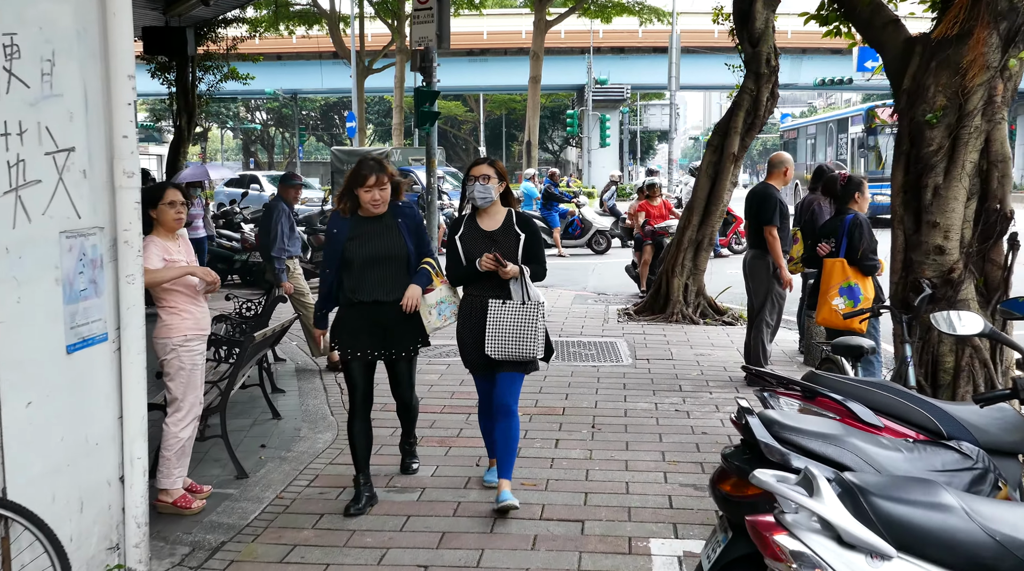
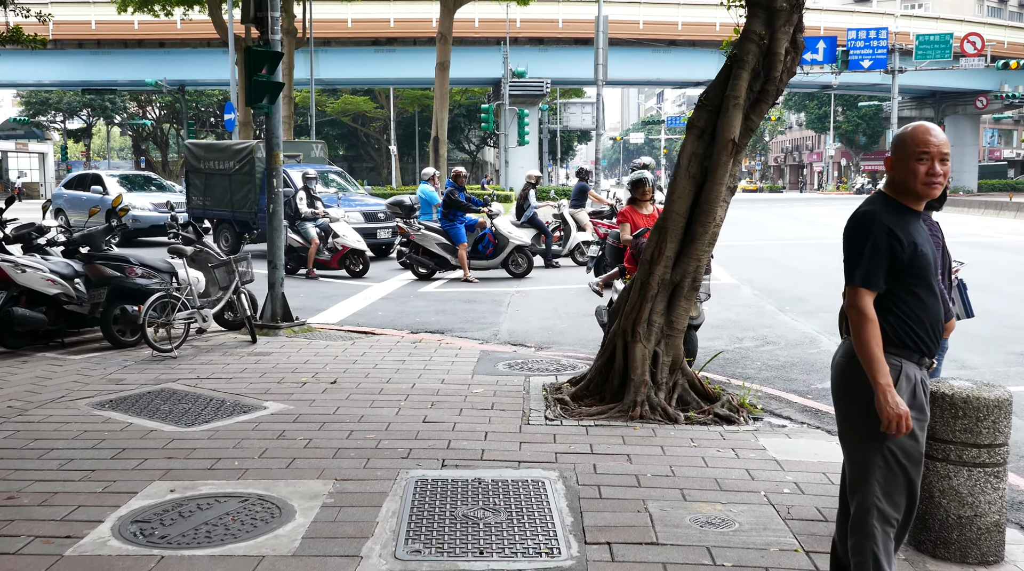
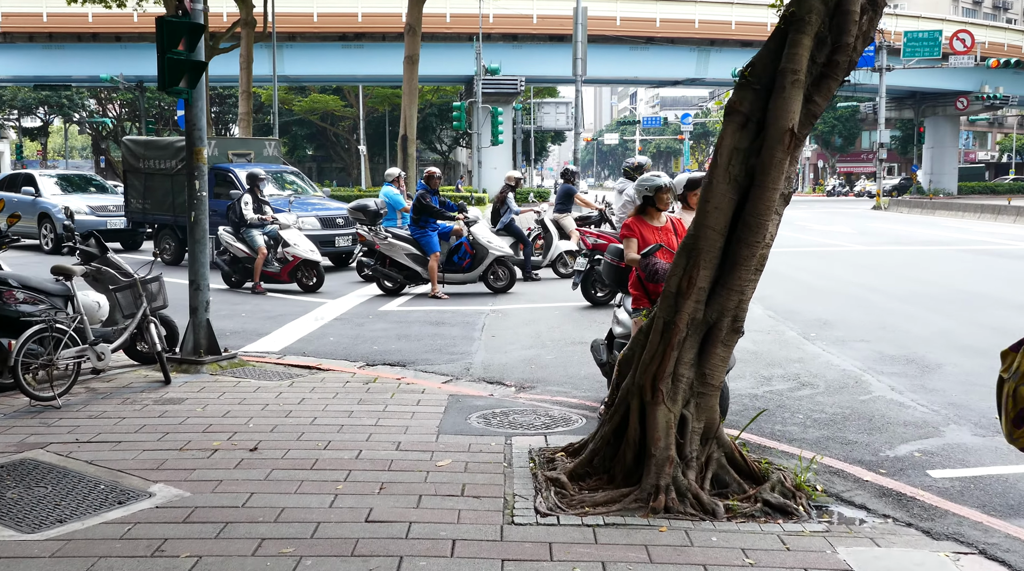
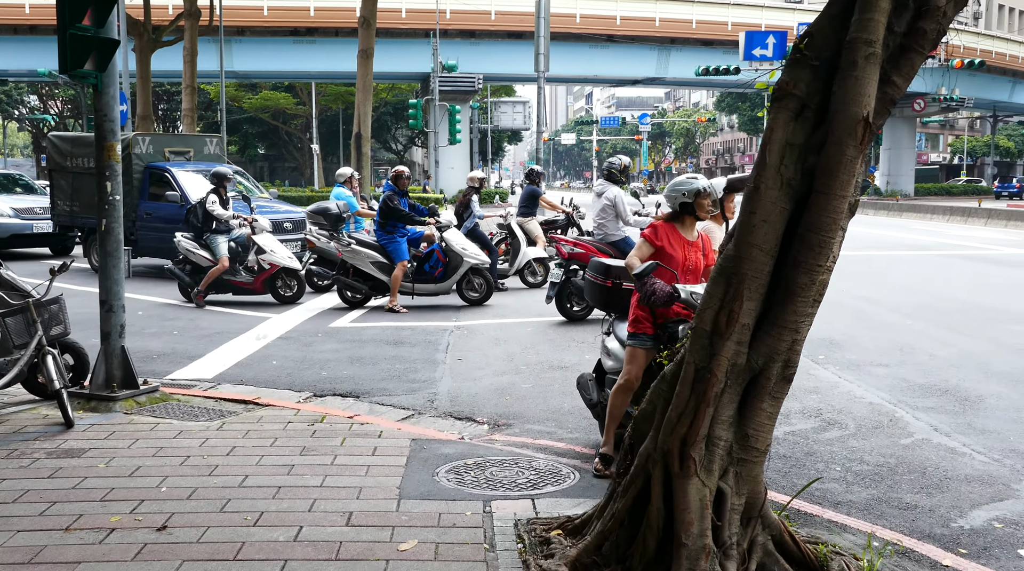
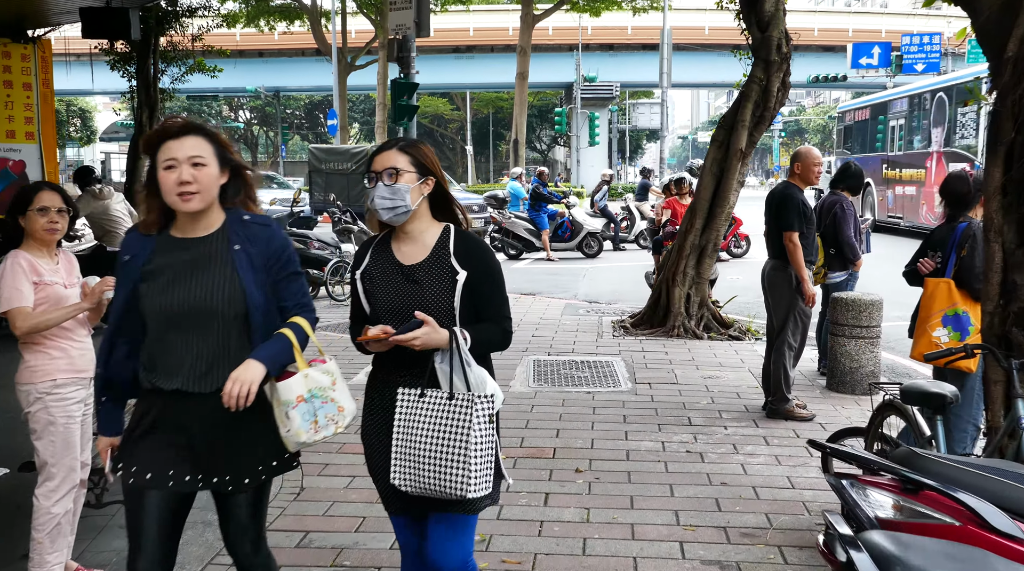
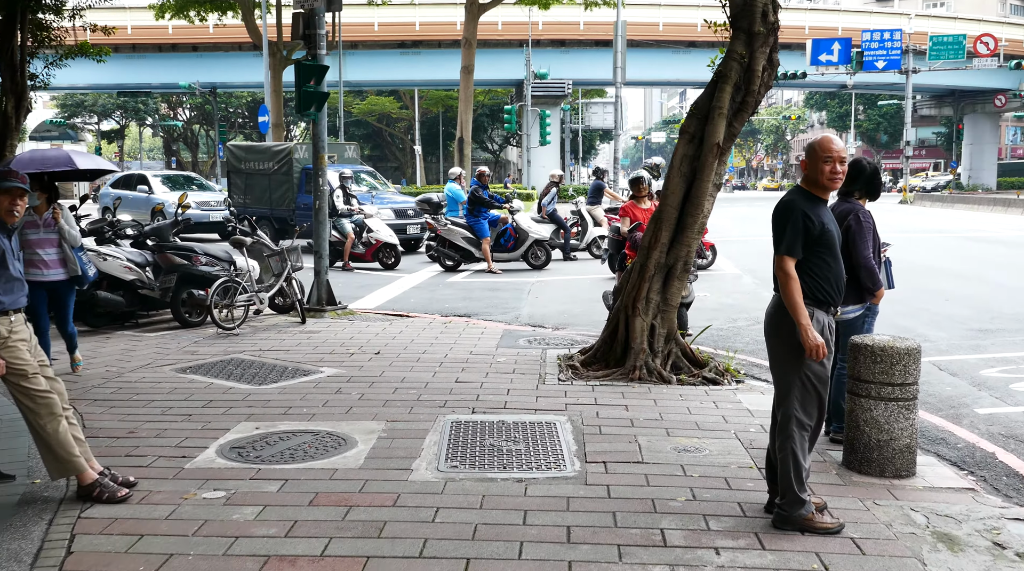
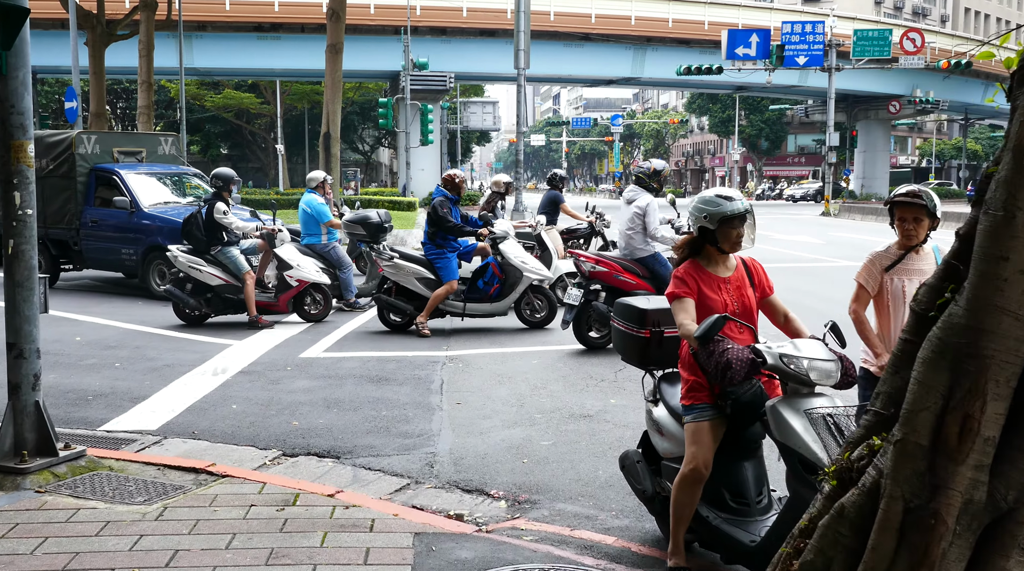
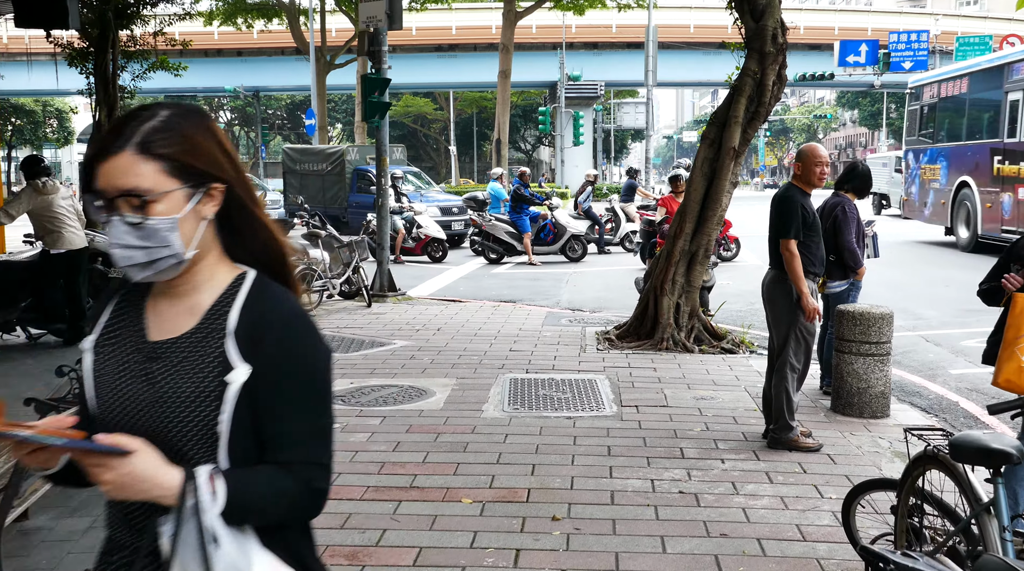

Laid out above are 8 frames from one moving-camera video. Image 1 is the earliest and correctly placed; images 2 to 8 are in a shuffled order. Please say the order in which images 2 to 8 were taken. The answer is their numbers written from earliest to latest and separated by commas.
5, 8, 6, 2, 3, 4, 7
